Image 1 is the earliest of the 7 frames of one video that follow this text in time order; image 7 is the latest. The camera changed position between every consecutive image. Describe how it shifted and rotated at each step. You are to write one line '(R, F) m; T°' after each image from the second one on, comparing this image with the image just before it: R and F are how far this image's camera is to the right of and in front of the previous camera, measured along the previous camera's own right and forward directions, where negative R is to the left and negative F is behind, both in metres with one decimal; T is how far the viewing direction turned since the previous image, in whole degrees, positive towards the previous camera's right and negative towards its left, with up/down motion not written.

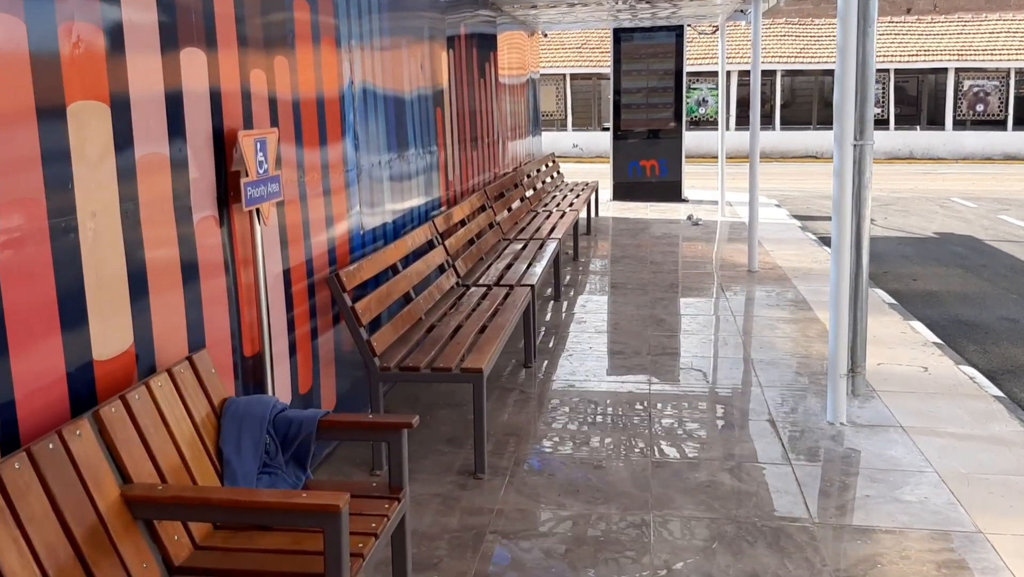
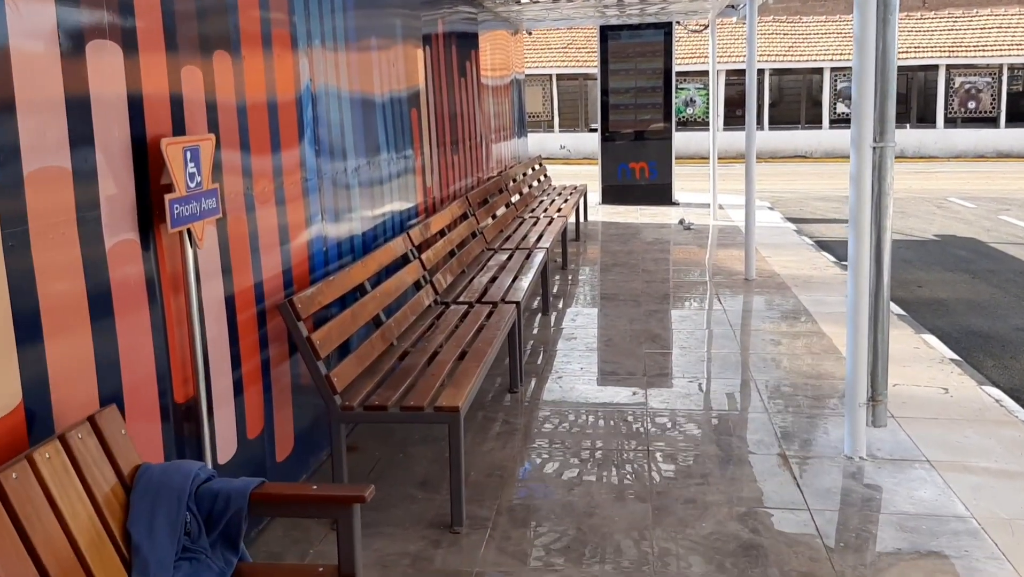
(0.0, +0.5) m; +1°
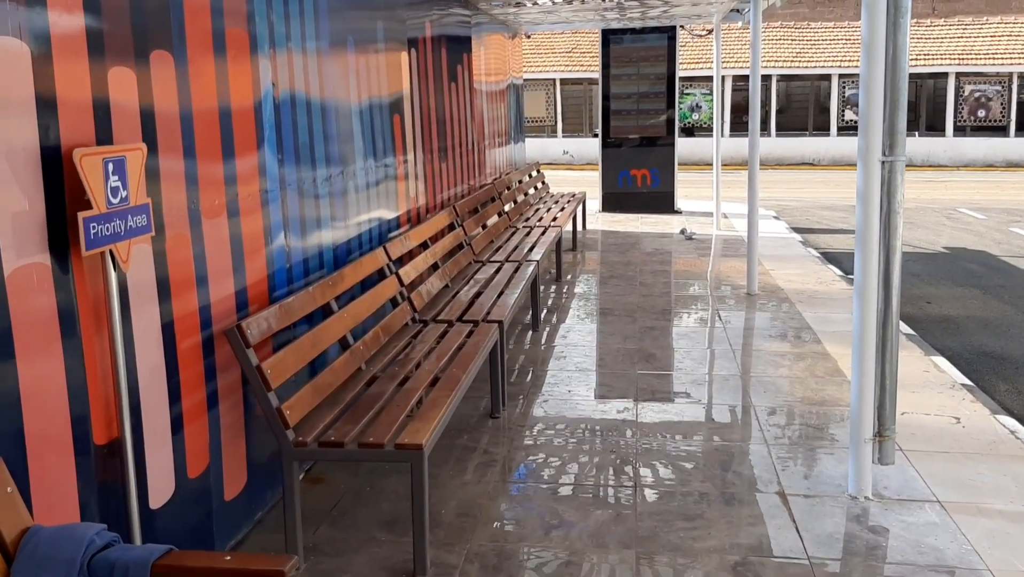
(+0.1, +0.3) m; 0°
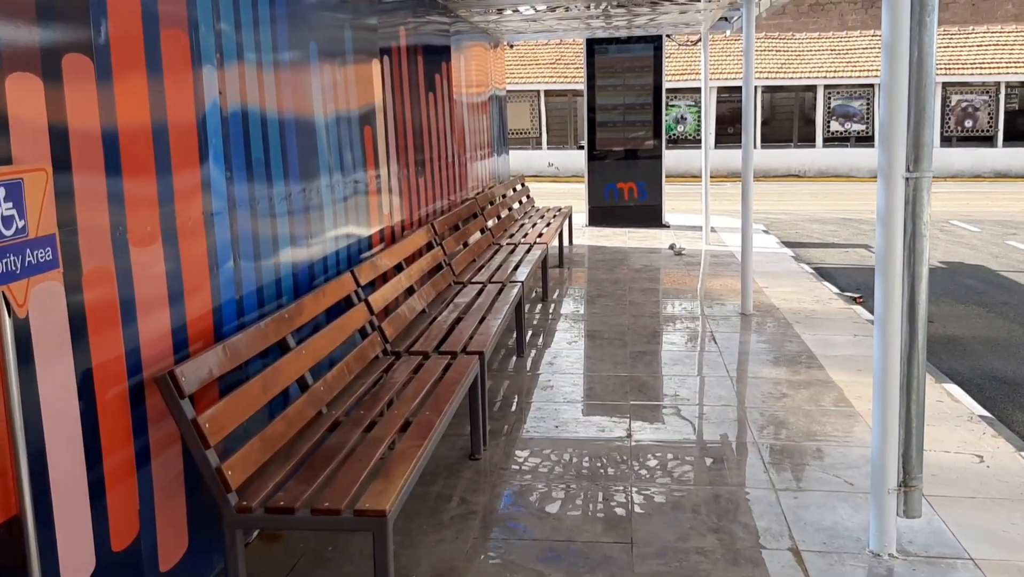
(0.0, +0.4) m; +1°
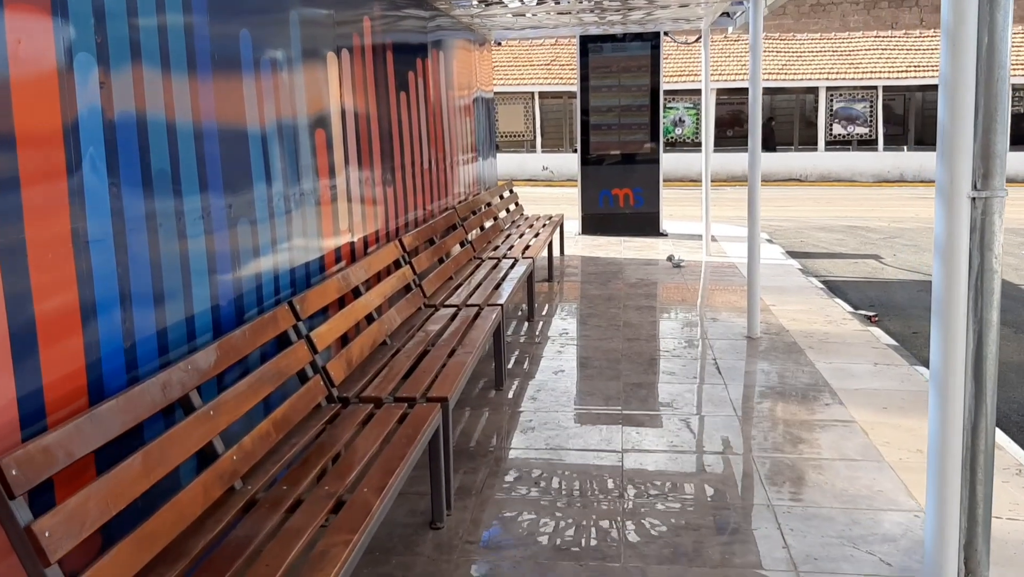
(+0.1, +0.7) m; 0°
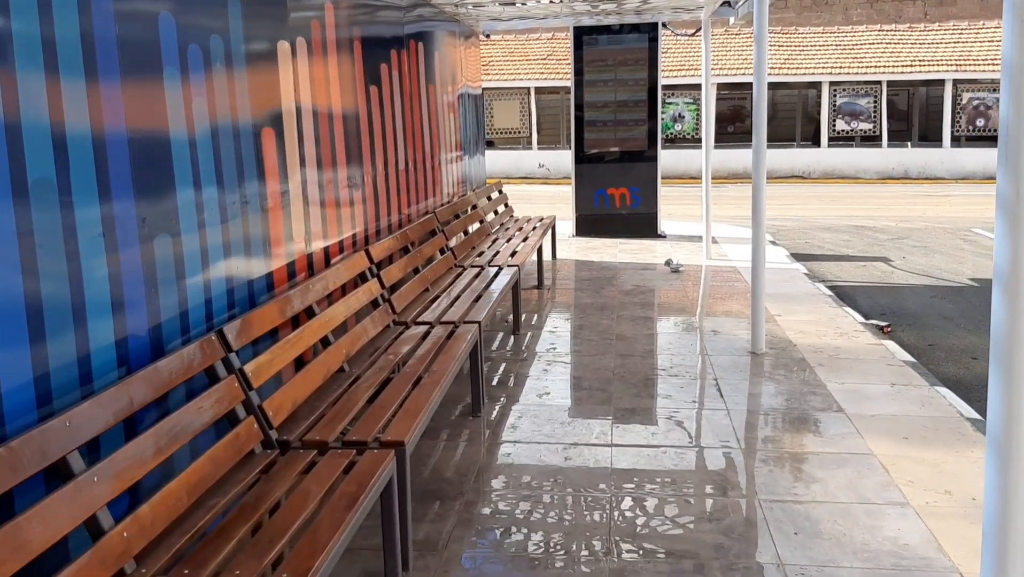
(+0.1, +0.5) m; 0°
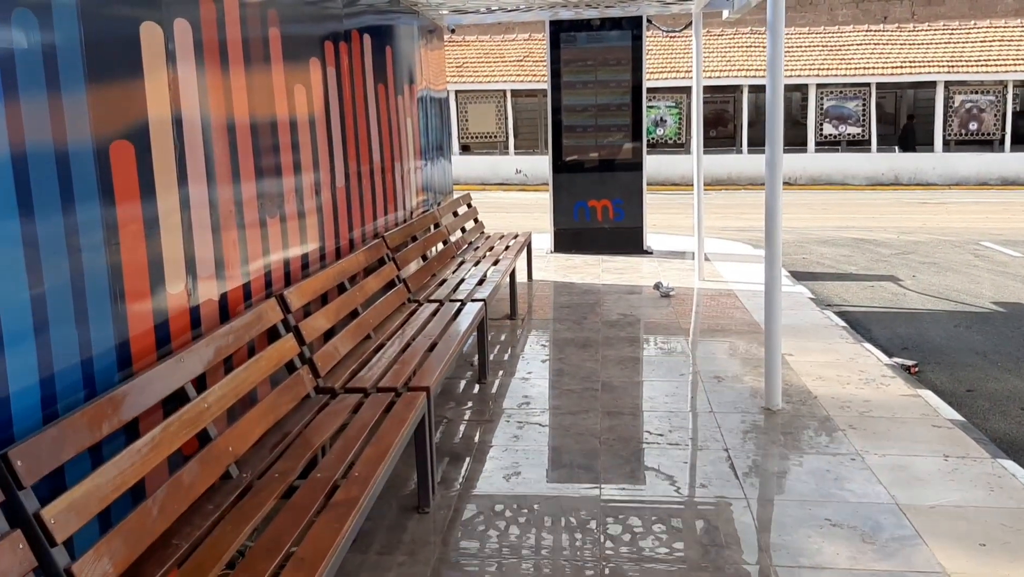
(+0.1, +1.0) m; +1°
